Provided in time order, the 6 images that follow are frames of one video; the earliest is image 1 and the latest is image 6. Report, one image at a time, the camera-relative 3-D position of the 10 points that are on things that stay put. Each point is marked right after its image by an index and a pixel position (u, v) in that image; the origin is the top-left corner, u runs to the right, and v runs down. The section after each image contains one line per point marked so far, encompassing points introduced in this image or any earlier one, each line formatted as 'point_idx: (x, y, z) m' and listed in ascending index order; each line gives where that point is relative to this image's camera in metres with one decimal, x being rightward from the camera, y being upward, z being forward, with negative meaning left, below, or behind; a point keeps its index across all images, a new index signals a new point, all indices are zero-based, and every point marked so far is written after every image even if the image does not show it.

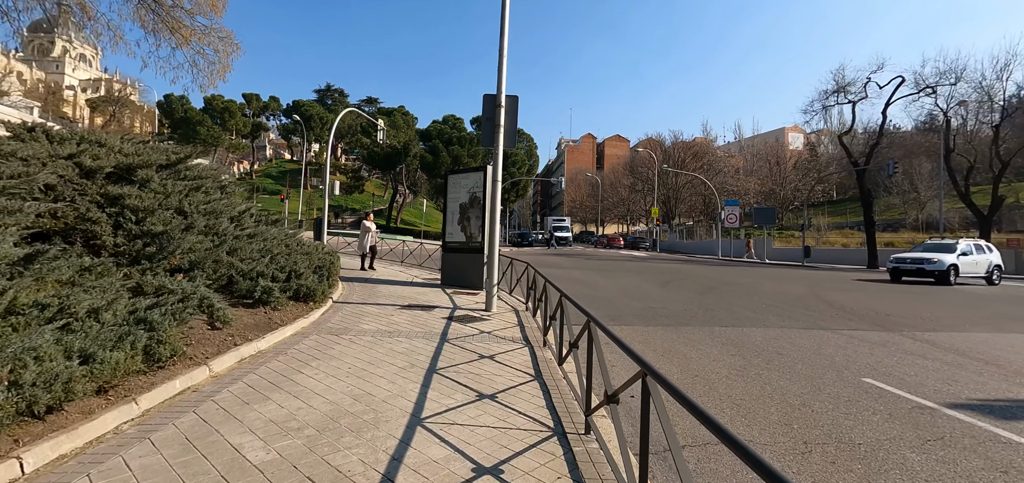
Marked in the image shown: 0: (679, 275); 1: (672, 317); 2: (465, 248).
0: (+6.8, -1.4, +18.6) m
1: (+3.2, -1.5, +9.0) m
2: (-1.3, -0.2, +11.9) m
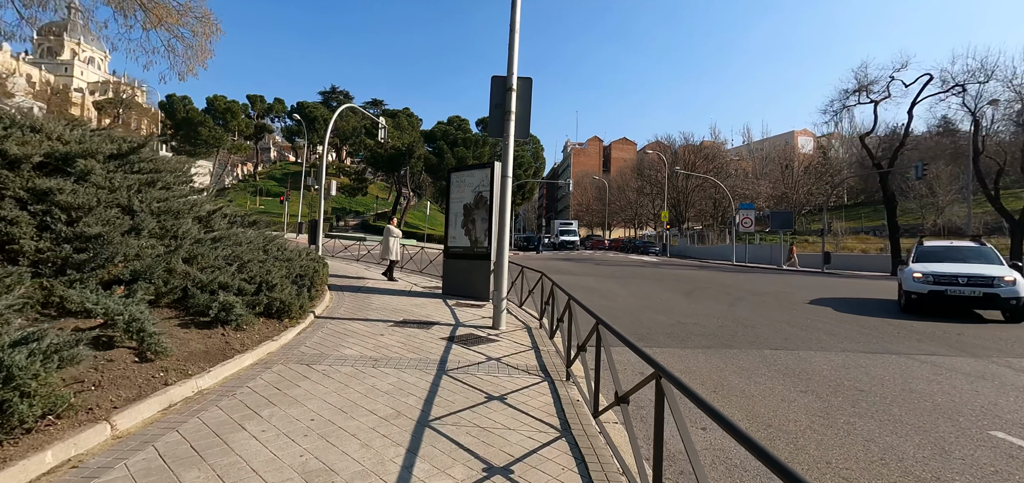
0: (+7.1, -1.6, +17.3) m
1: (+3.4, -1.7, +7.7) m
2: (-1.0, -0.3, +10.7) m
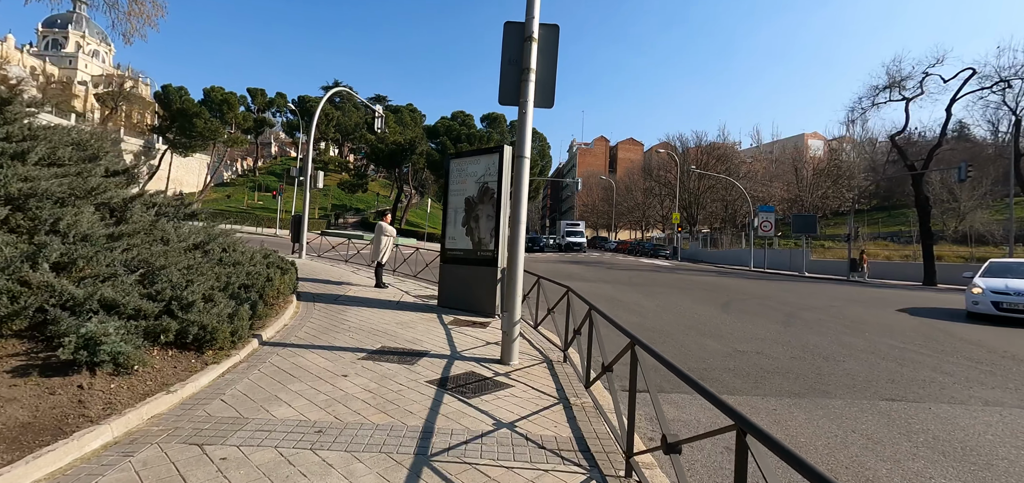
0: (+7.3, -1.7, +15.3) m
1: (+3.6, -1.8, +5.7) m
2: (-0.8, -0.3, +8.7) m
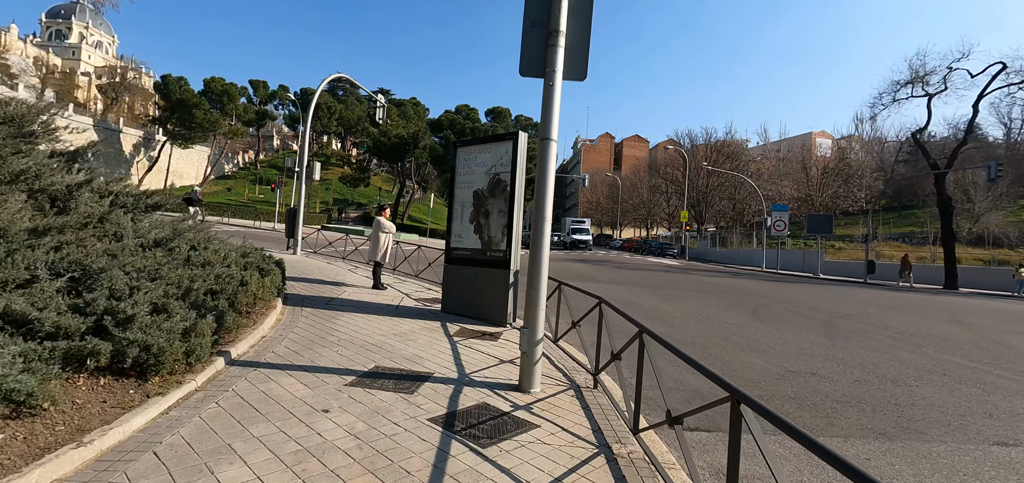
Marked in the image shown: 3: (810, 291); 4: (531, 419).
0: (+7.6, -1.8, +14.3) m
1: (+3.8, -1.8, +4.7) m
2: (-0.6, -0.3, +7.7) m
3: (+11.3, -1.9, +17.1) m
4: (+0.2, -1.5, +3.9) m
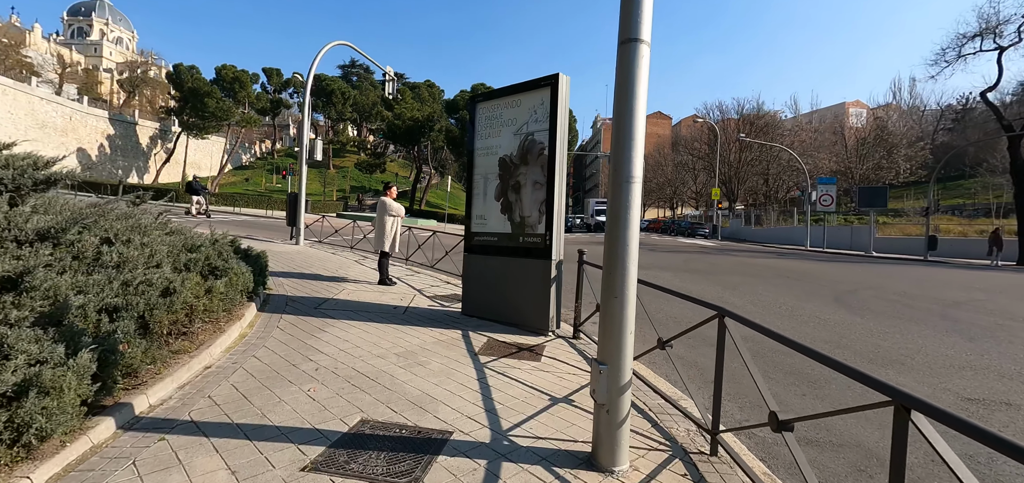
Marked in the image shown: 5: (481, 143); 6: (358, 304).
0: (+8.4, -1.1, +12.2) m
1: (+4.2, -1.6, +2.8) m
2: (-0.1, -0.1, +5.9) m
3: (+12.2, -1.0, +14.8) m
4: (+0.6, -1.4, +2.1) m
5: (-0.4, +1.4, +6.4) m
6: (-2.3, -0.9, +6.6) m
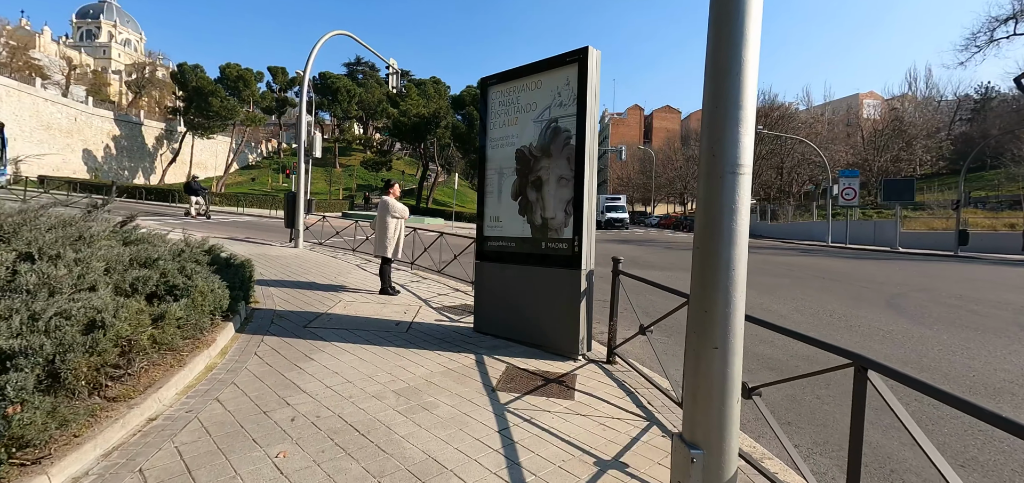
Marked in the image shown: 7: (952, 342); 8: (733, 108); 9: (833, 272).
0: (+8.8, -1.0, +11.1) m
1: (+4.4, -1.6, +1.8) m
2: (+0.2, -0.1, +5.0) m
3: (+12.6, -0.9, +13.7) m
4: (+0.7, -1.5, +1.2) m
5: (-0.2, +1.3, +5.5) m
6: (-2.0, -1.0, +5.8) m
7: (+5.9, -1.3, +6.2) m
8: (+0.8, +0.5, +1.7) m
9: (+9.6, -0.9, +13.4) m
